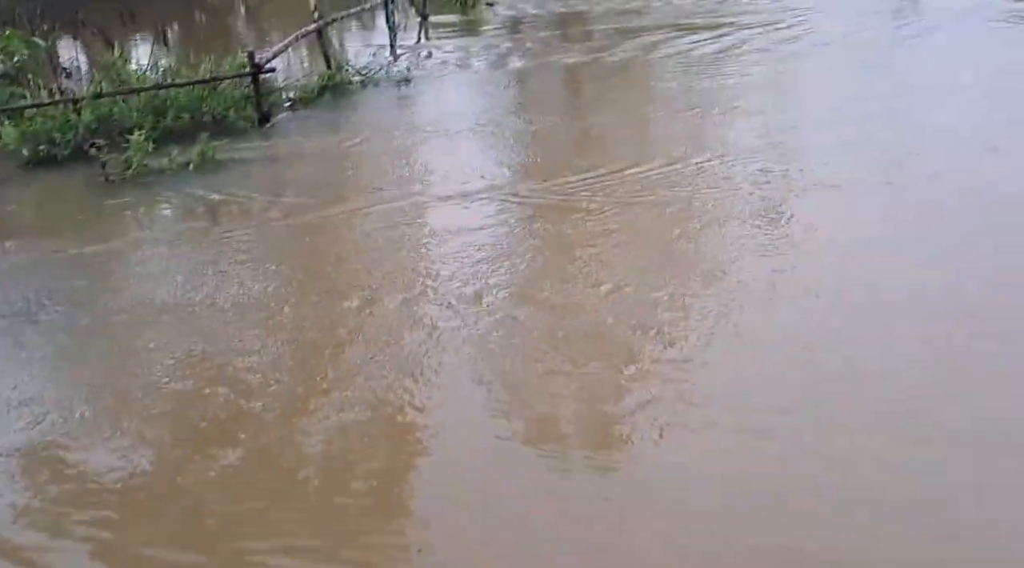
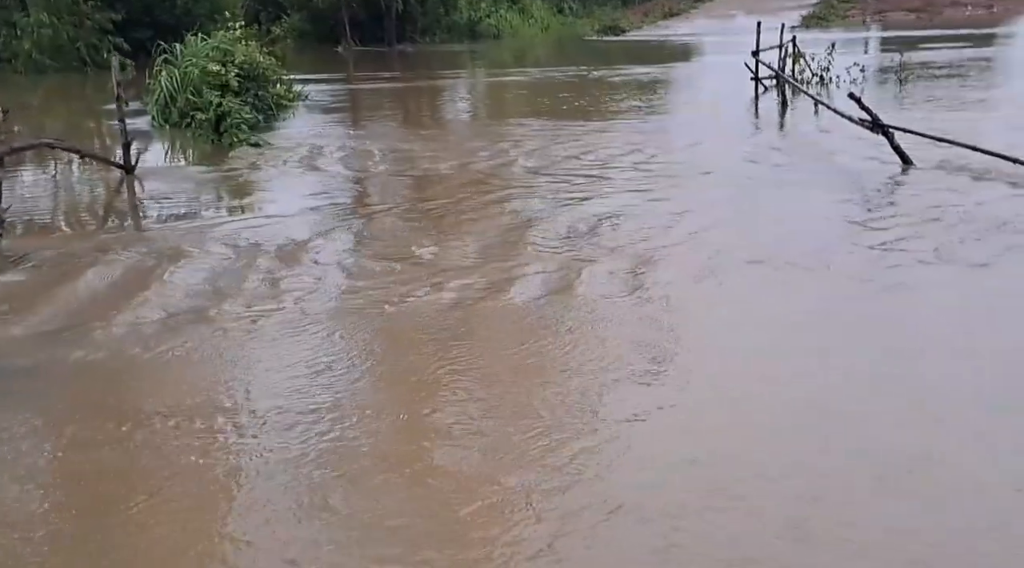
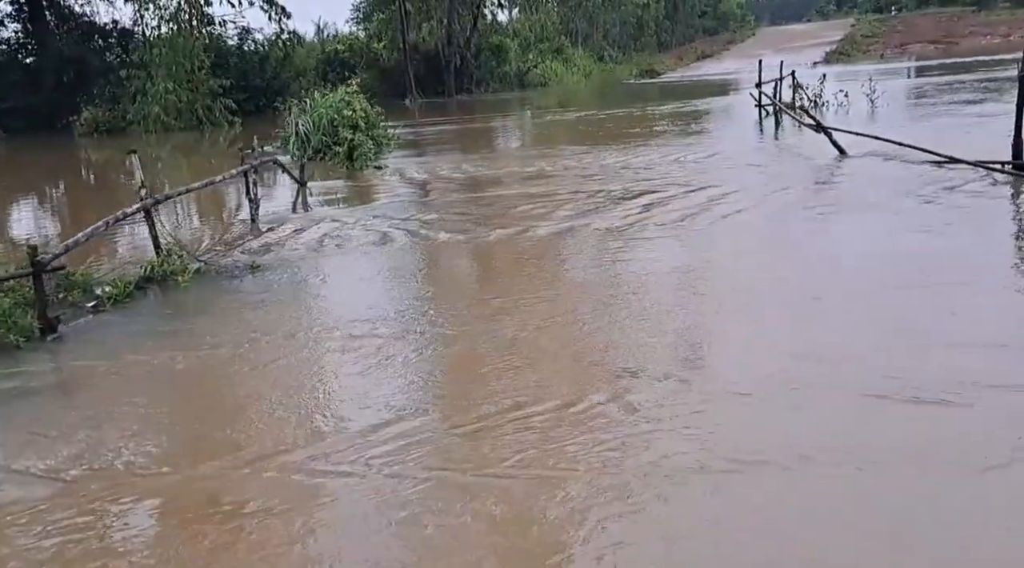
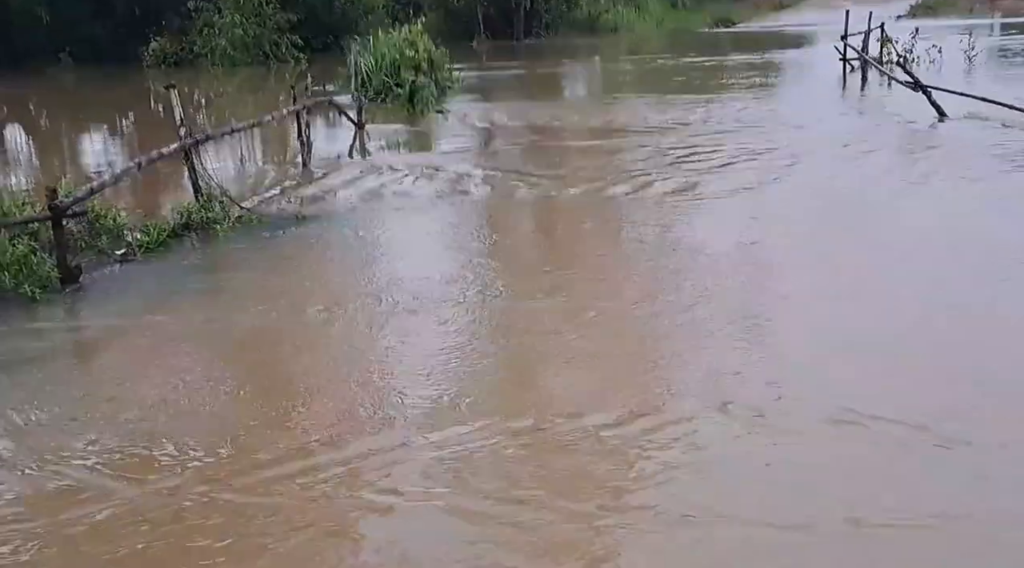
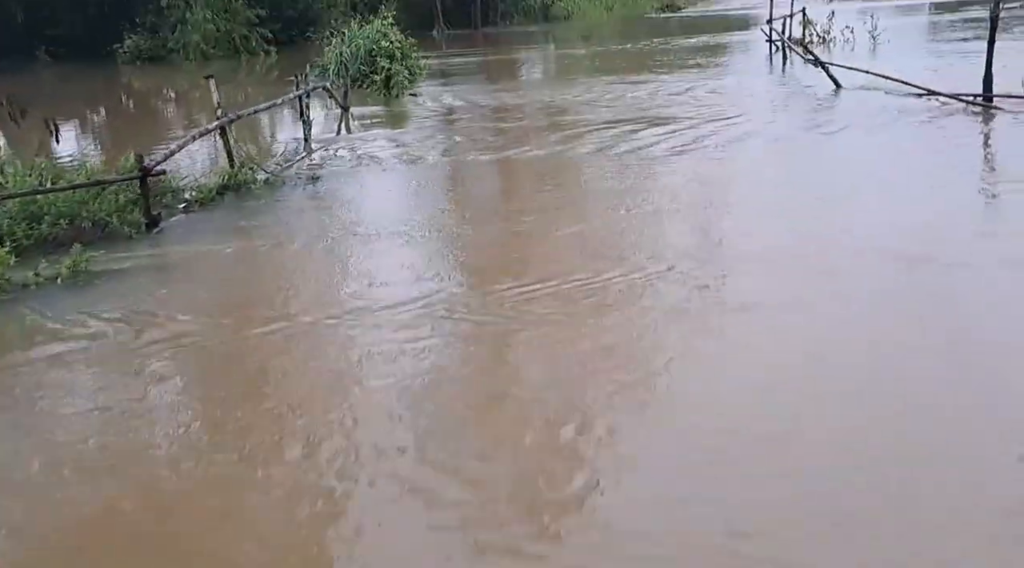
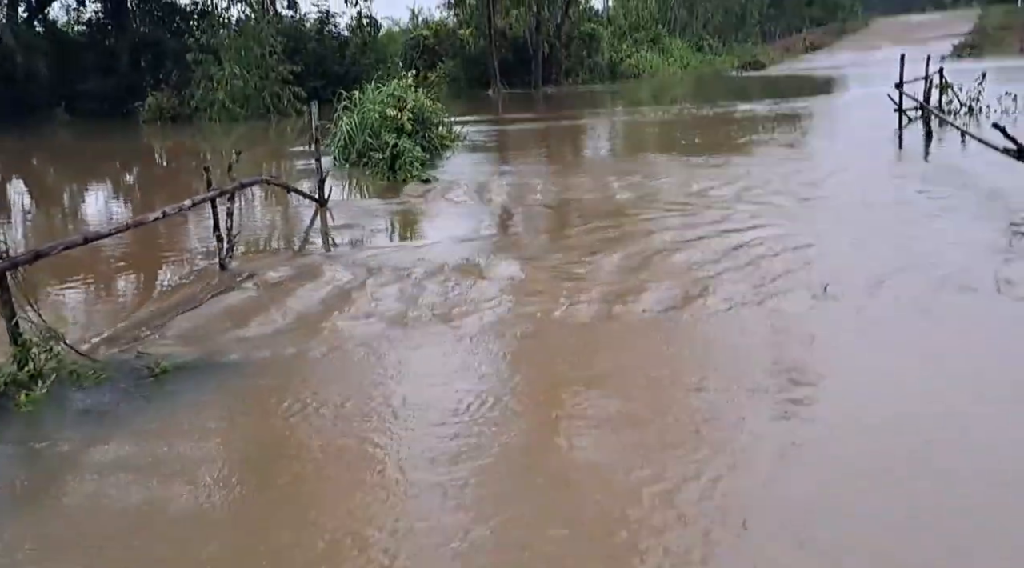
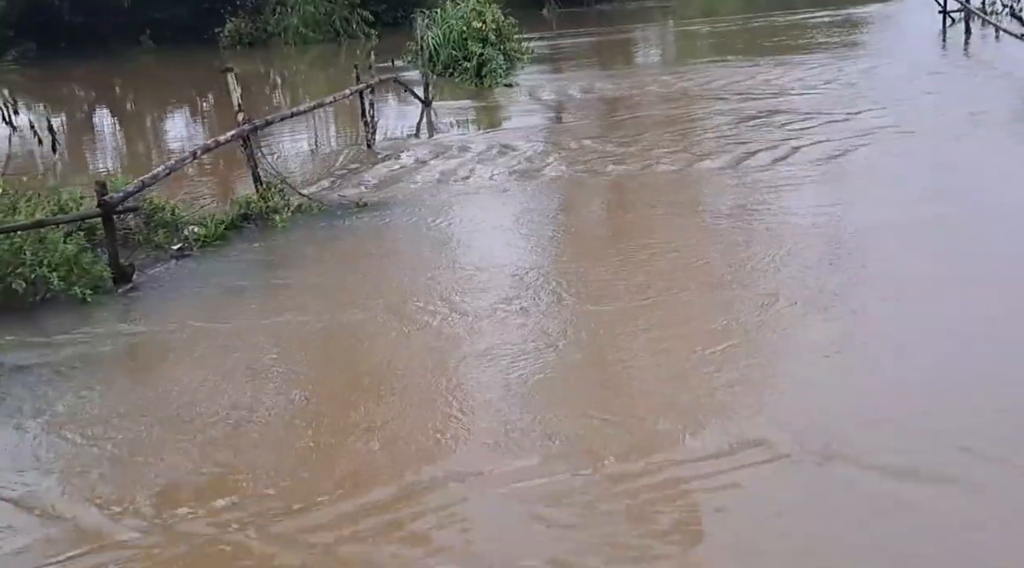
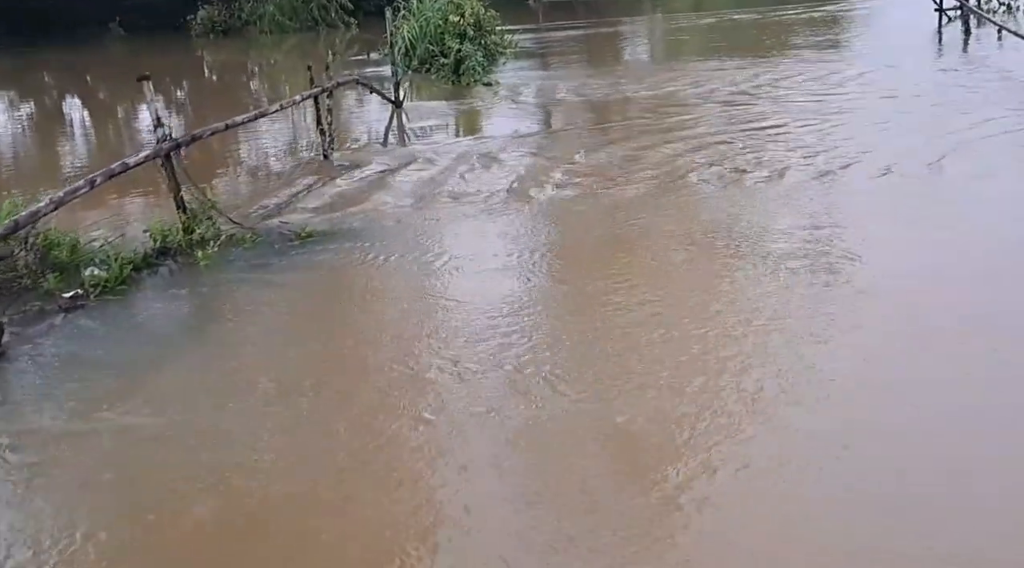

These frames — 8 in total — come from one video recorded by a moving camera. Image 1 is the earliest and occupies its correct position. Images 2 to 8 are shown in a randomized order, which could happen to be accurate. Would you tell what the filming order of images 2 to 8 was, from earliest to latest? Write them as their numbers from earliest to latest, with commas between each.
5, 3, 4, 7, 8, 6, 2
